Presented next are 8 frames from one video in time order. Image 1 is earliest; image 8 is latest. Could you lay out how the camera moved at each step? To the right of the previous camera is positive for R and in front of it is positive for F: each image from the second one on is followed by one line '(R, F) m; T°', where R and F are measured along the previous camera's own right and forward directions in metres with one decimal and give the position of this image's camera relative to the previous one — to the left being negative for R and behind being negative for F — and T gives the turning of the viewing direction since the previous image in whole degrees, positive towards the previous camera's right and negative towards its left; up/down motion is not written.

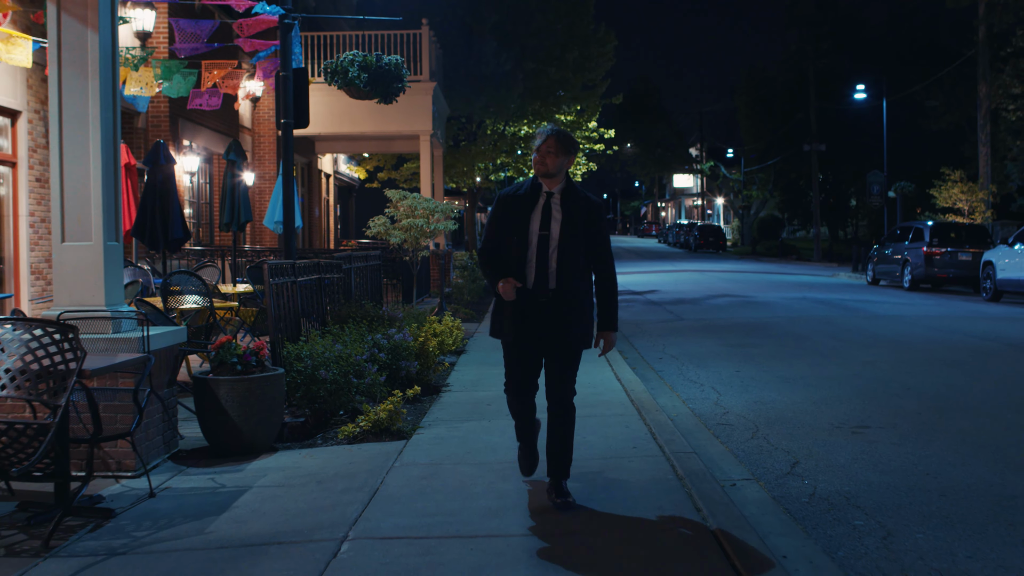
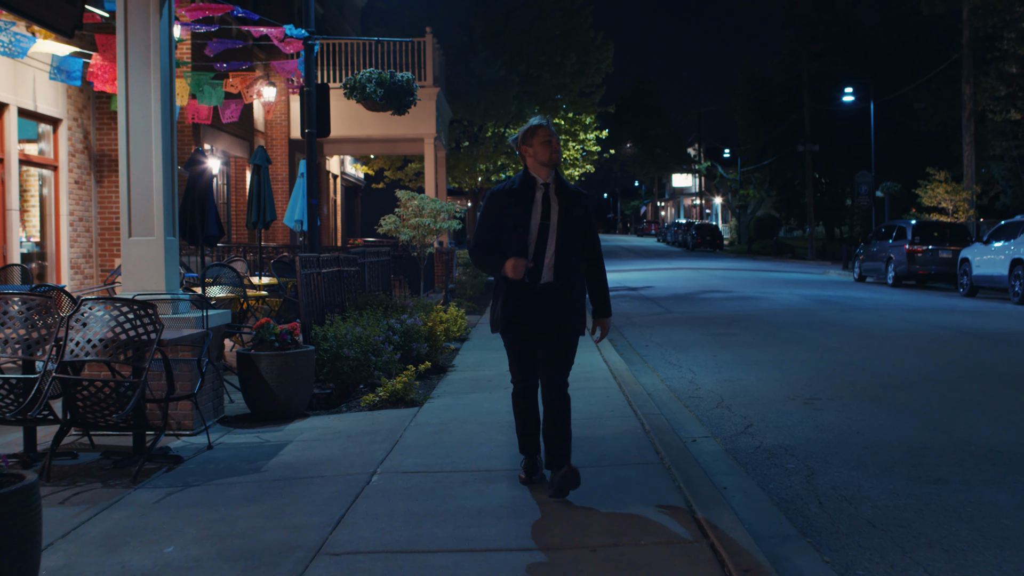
(0.0, -1.1) m; 0°
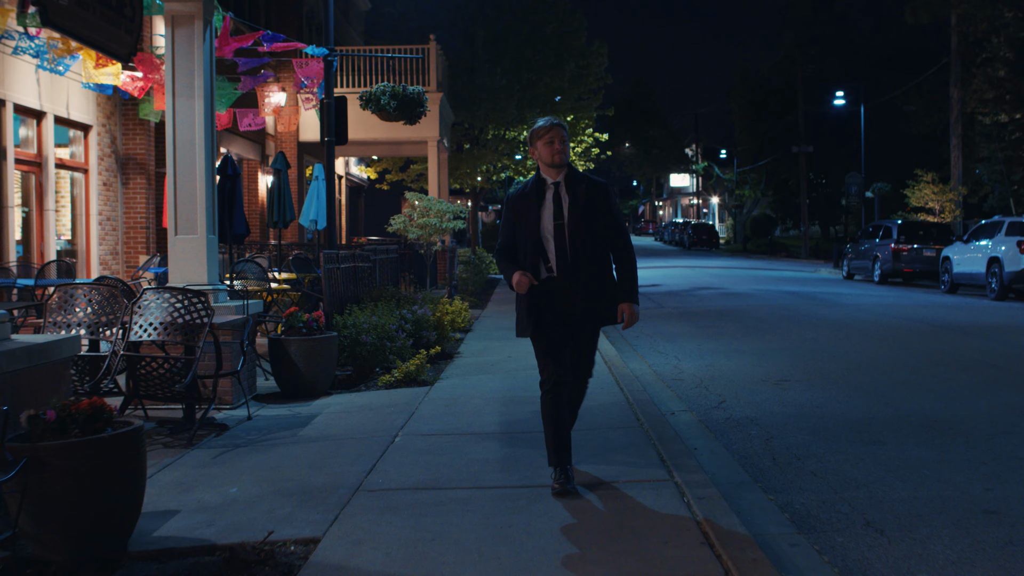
(0.0, -0.9) m; 0°
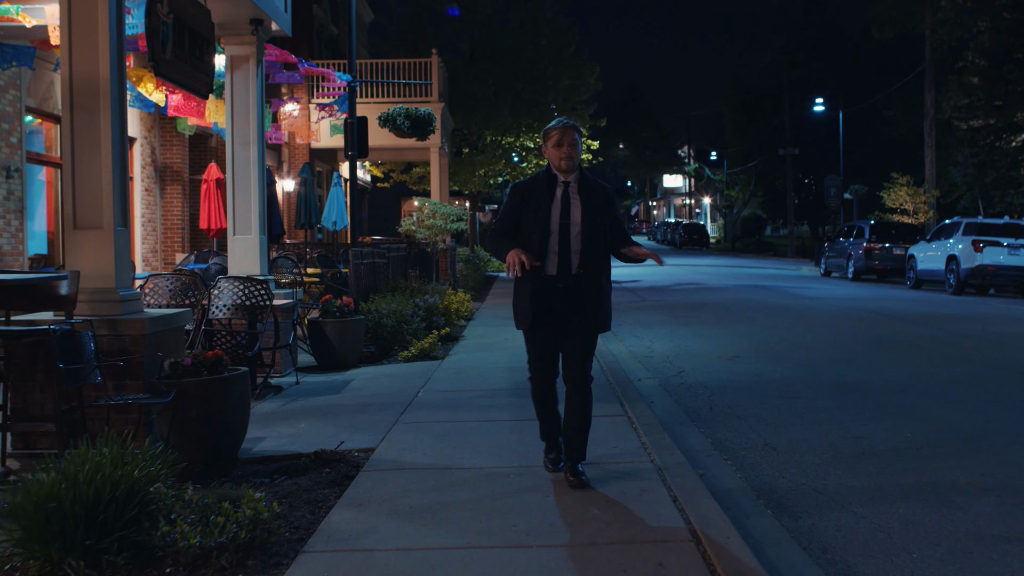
(0.0, -1.8) m; 0°
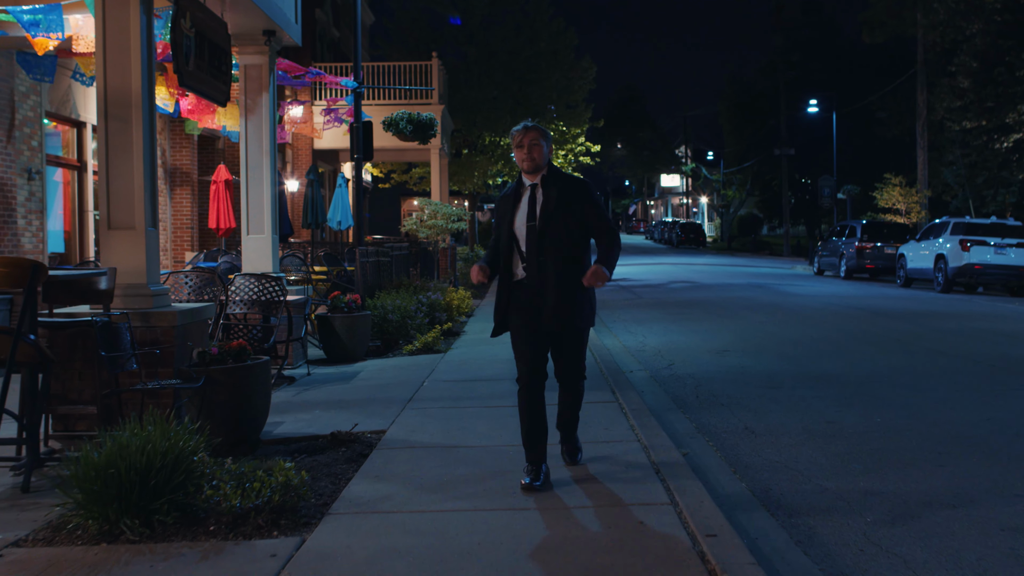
(0.0, -0.5) m; 0°
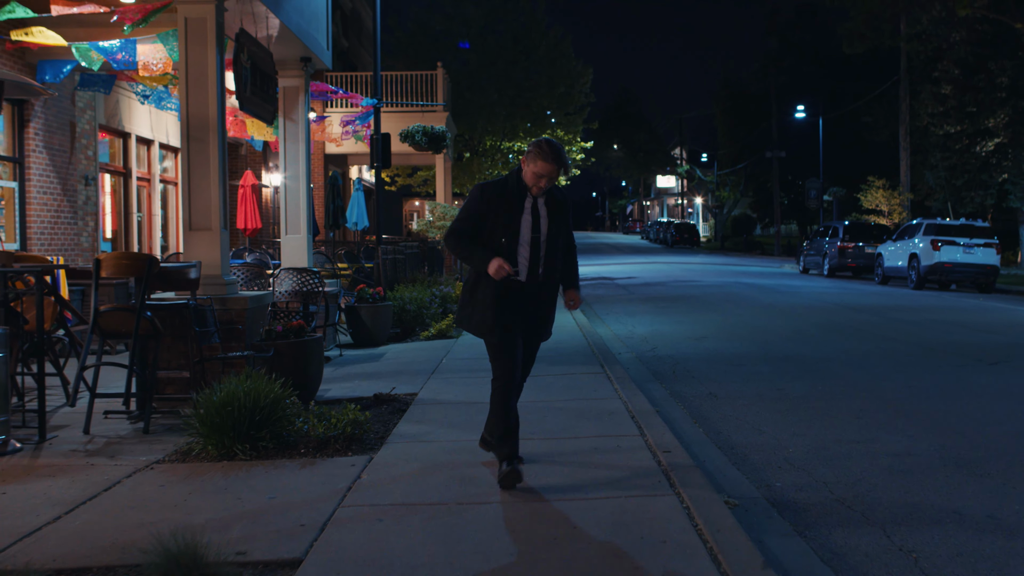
(-0.1, -1.6) m; 0°
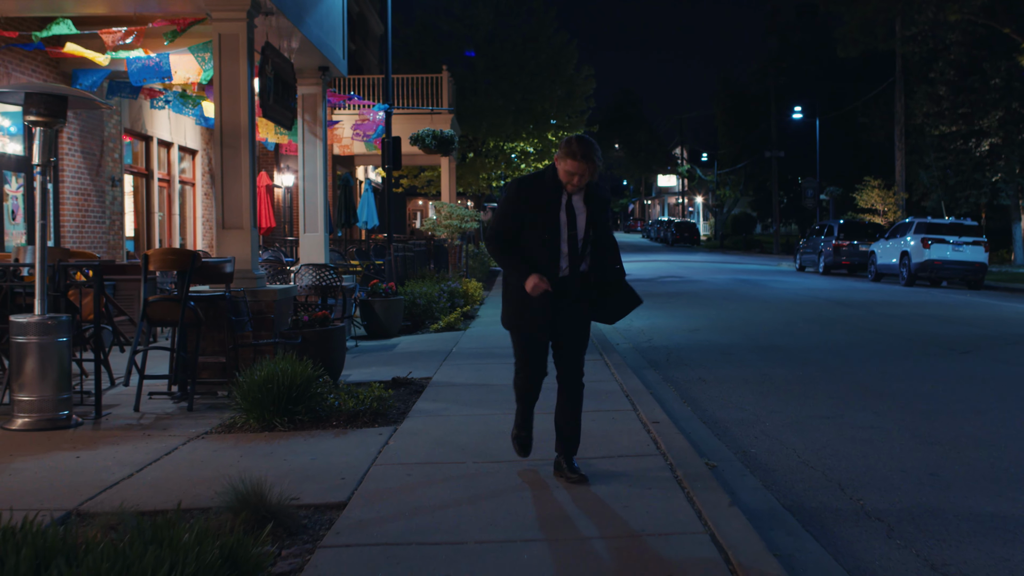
(0.0, -0.8) m; 0°
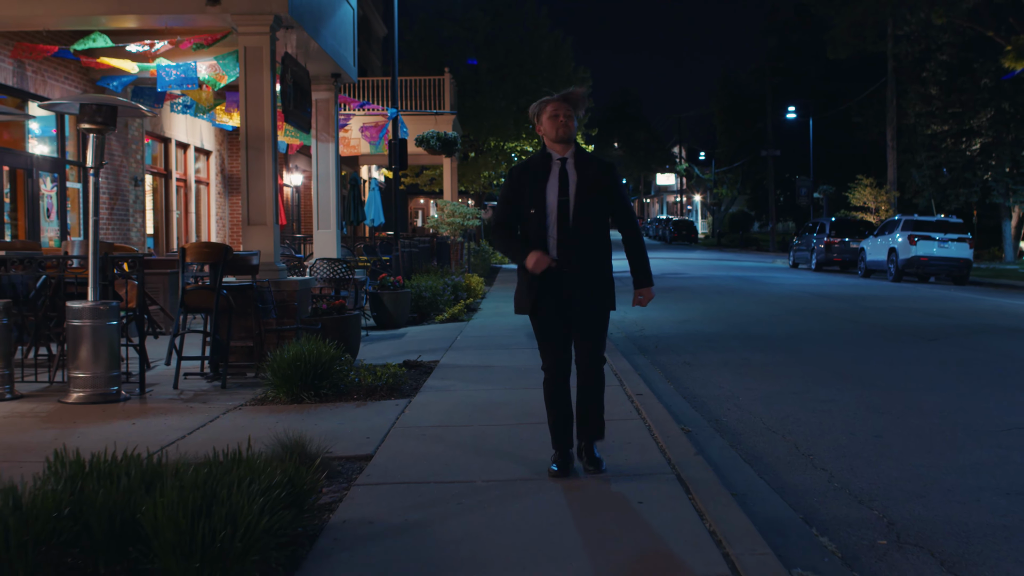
(0.0, -0.9) m; 0°
